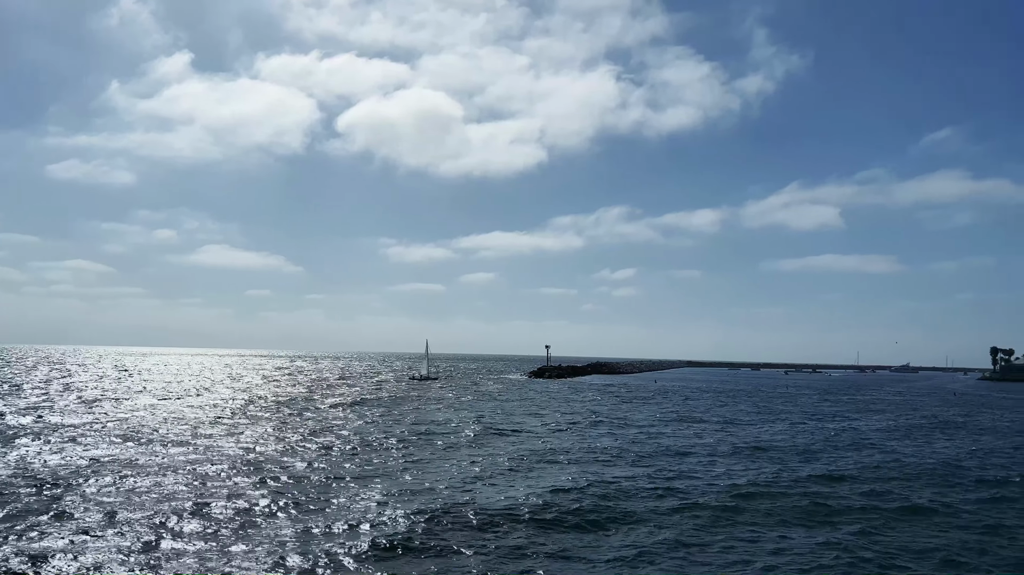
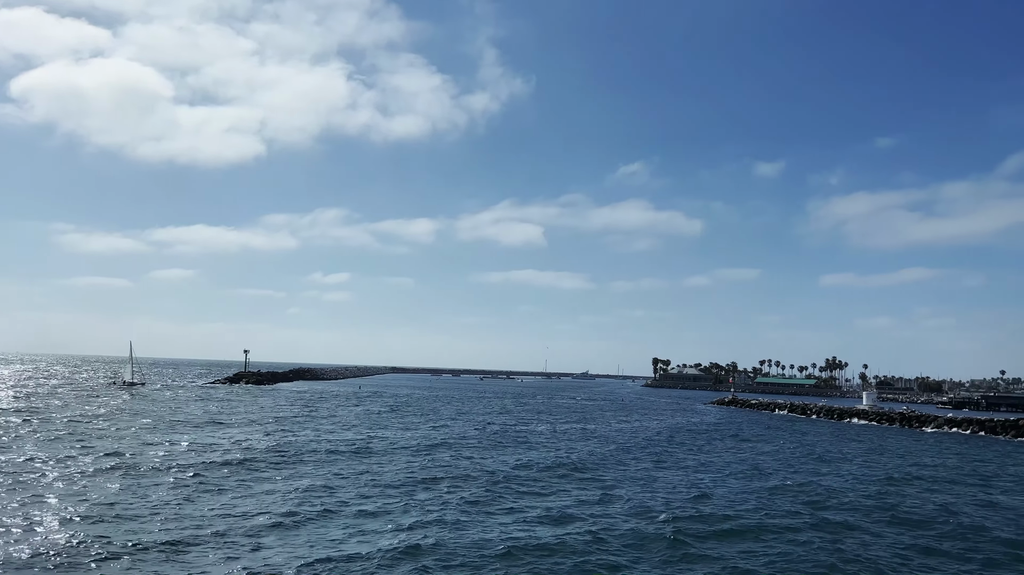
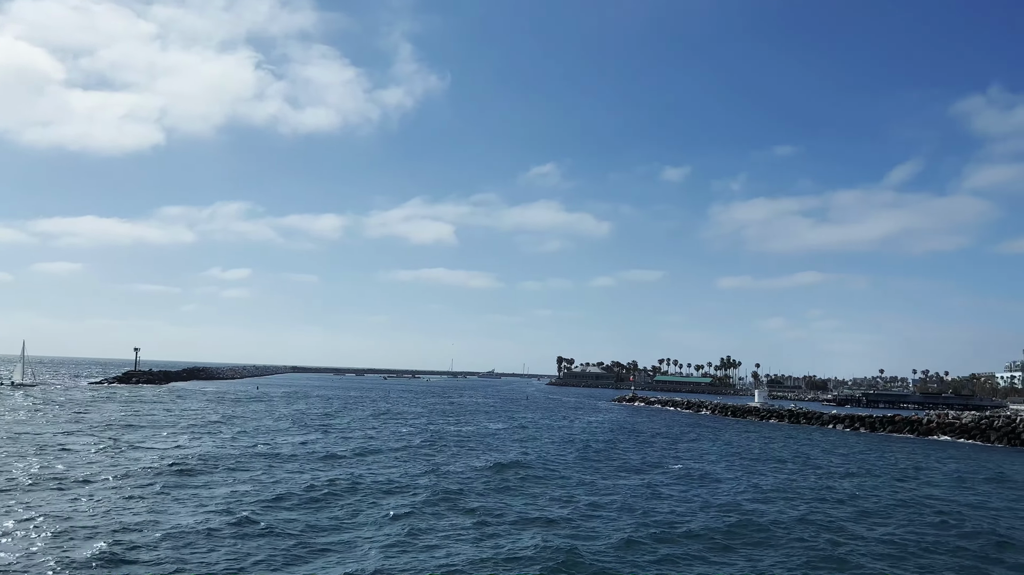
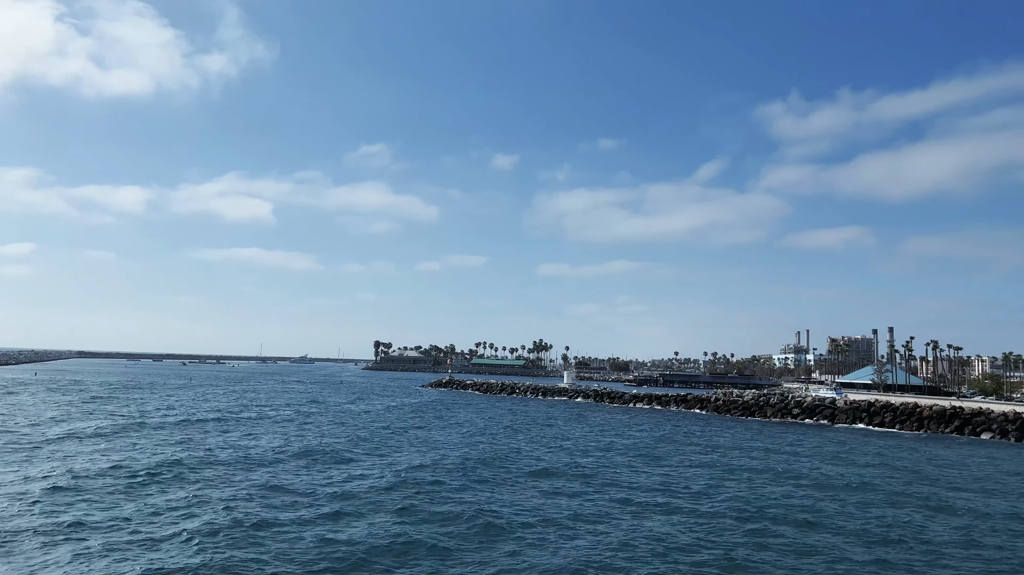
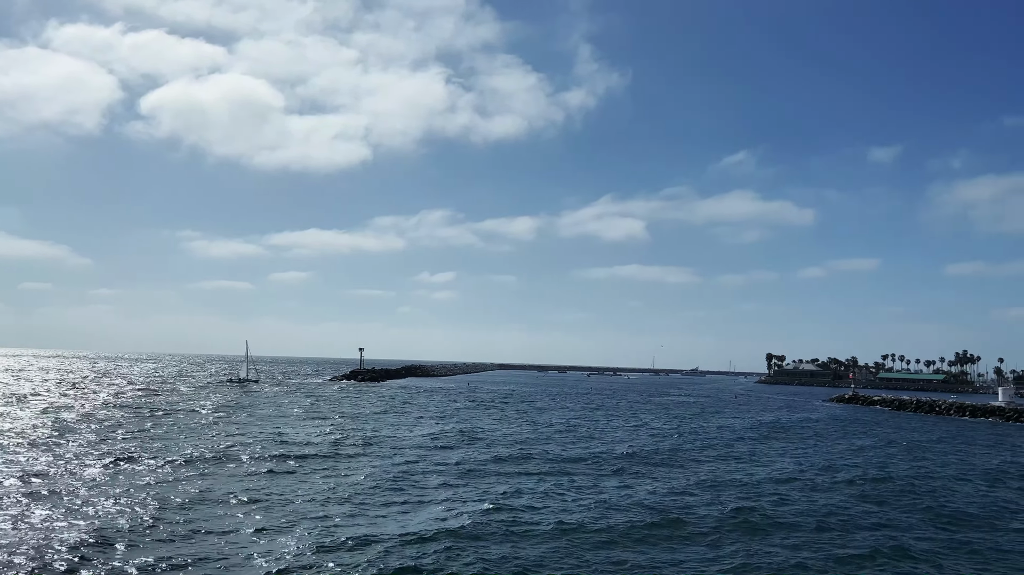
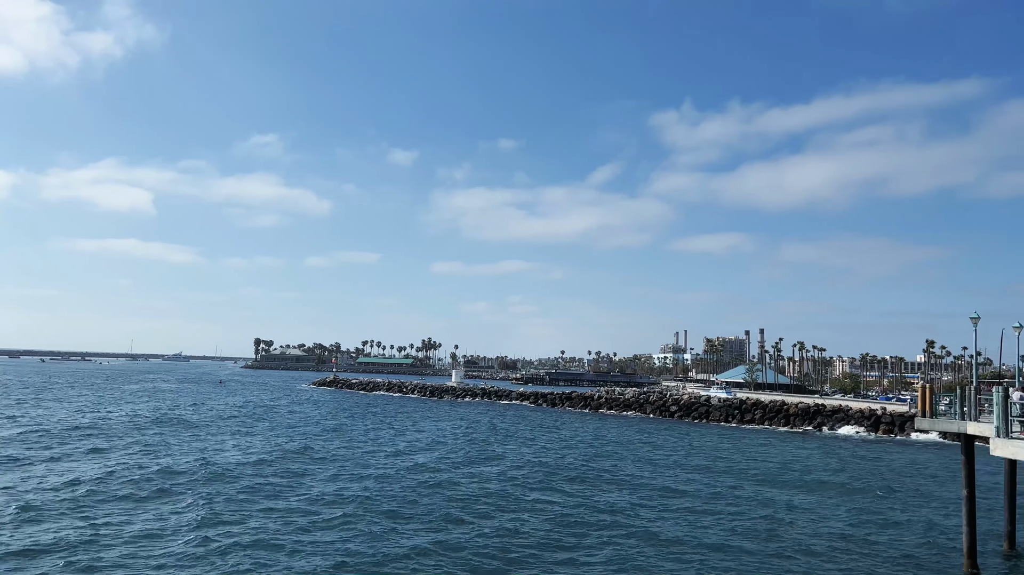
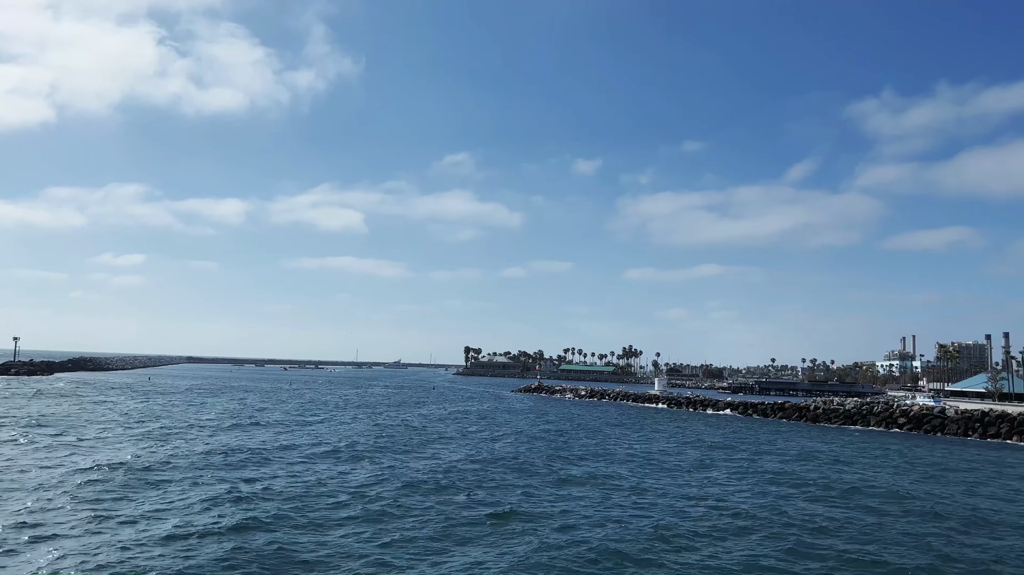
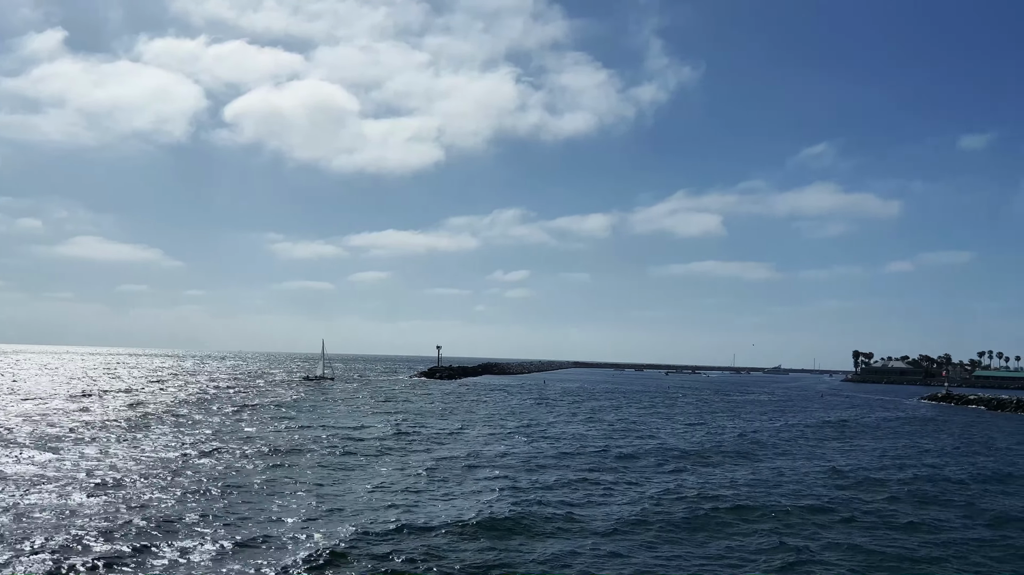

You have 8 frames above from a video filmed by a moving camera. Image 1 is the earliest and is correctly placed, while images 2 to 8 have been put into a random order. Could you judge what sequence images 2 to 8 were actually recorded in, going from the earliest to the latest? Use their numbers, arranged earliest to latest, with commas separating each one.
8, 5, 2, 3, 7, 4, 6
